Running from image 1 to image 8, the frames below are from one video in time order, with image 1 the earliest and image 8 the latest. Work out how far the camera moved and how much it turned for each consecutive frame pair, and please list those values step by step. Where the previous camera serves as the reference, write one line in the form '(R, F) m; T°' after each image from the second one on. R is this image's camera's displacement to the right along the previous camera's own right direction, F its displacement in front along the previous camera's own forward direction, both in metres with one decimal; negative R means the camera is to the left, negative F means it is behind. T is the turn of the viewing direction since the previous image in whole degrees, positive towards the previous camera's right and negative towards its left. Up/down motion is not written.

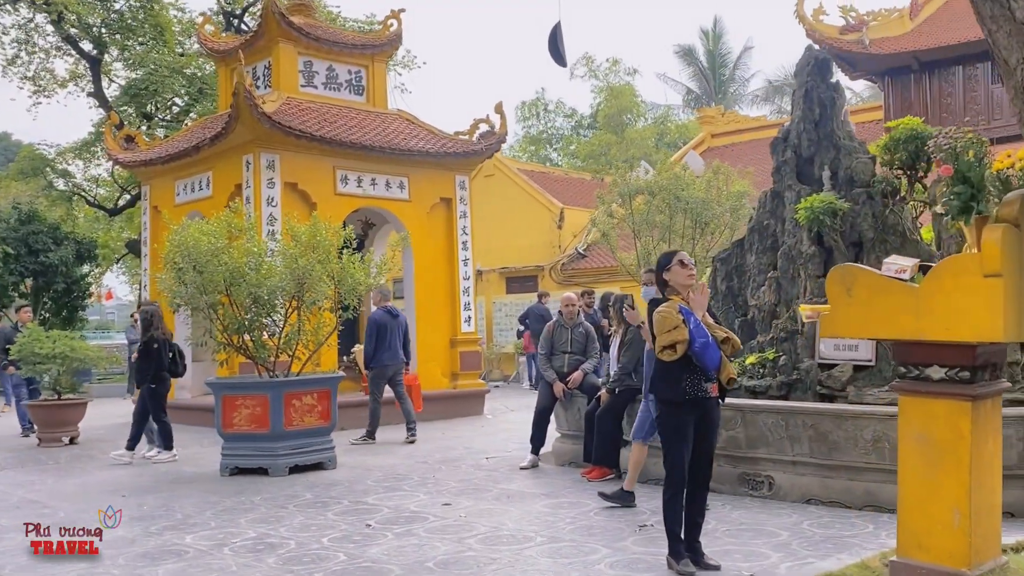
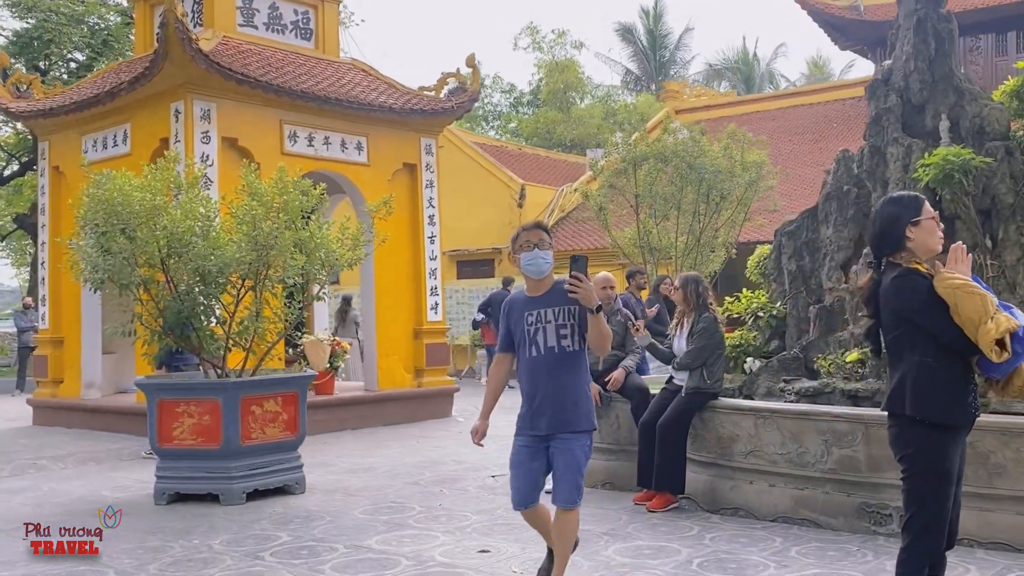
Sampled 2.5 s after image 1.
(-0.8, +1.8) m; +6°
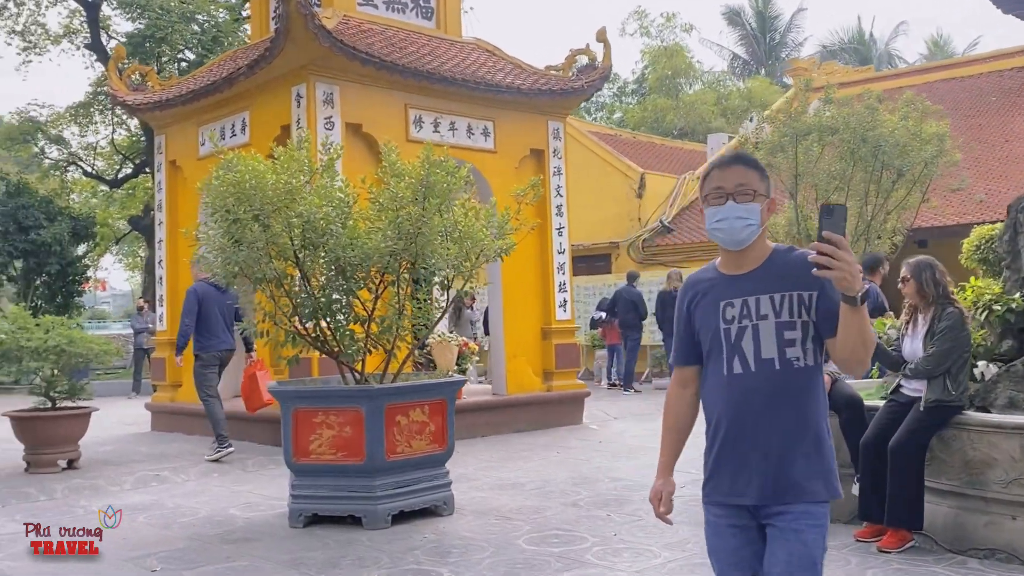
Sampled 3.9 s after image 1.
(-0.5, +0.9) m; -5°
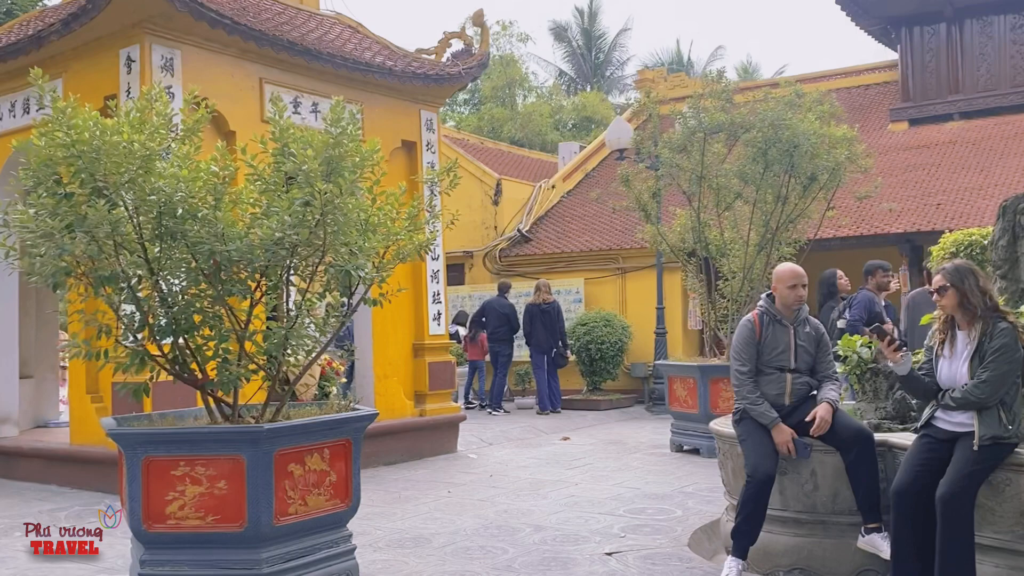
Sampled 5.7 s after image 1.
(-0.6, +1.3) m; +11°
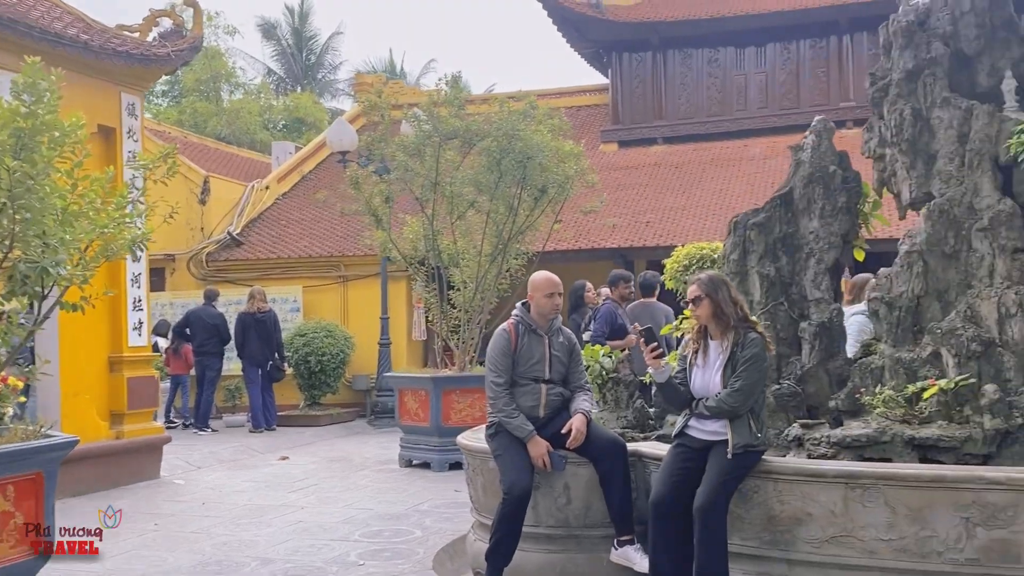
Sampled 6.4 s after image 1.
(-0.2, +0.5) m; +17°
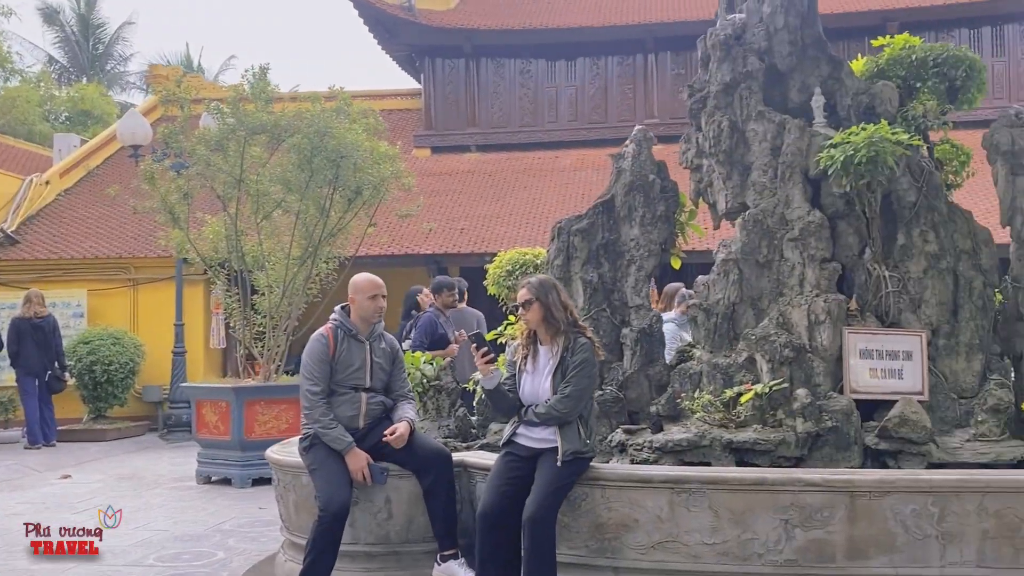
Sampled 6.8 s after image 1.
(-0.1, +0.2) m; +12°
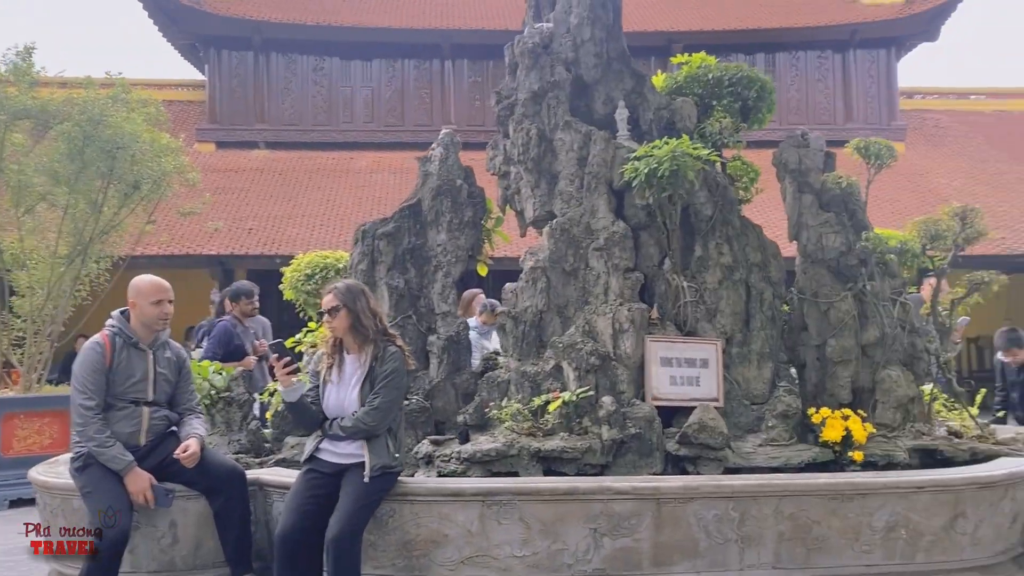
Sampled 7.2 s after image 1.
(-0.1, +0.2) m; +13°
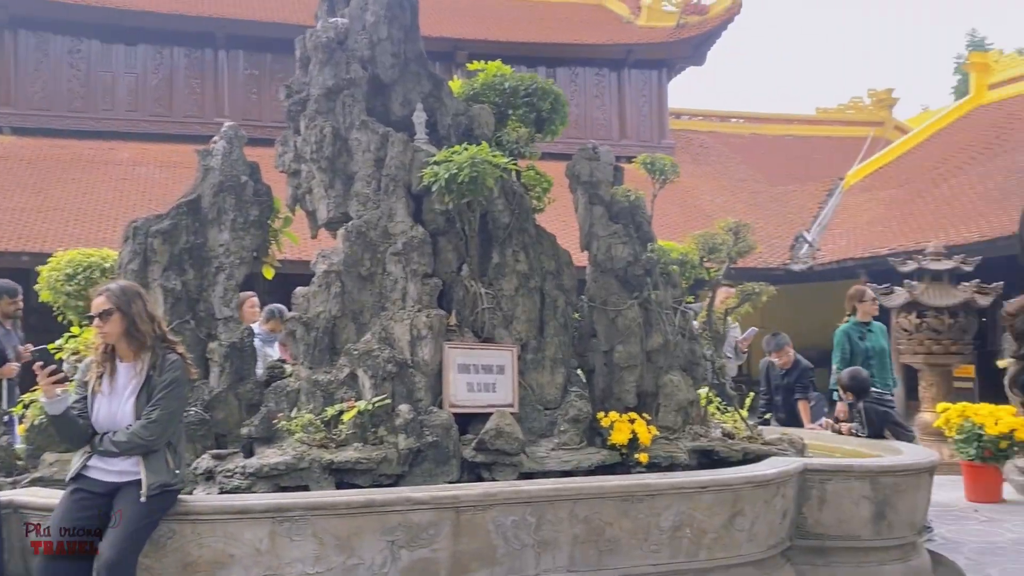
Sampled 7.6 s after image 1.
(-0.1, +0.1) m; +14°
